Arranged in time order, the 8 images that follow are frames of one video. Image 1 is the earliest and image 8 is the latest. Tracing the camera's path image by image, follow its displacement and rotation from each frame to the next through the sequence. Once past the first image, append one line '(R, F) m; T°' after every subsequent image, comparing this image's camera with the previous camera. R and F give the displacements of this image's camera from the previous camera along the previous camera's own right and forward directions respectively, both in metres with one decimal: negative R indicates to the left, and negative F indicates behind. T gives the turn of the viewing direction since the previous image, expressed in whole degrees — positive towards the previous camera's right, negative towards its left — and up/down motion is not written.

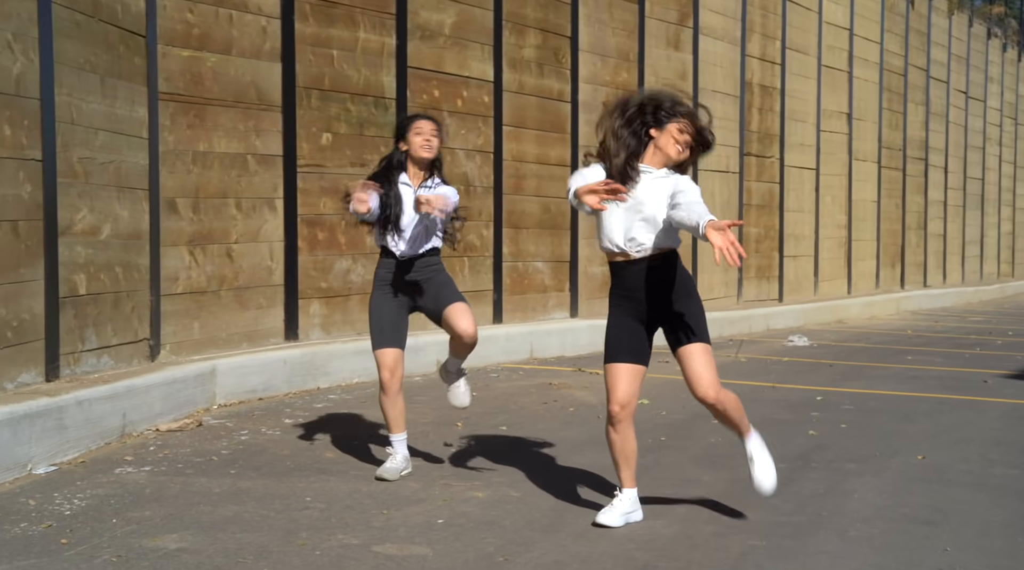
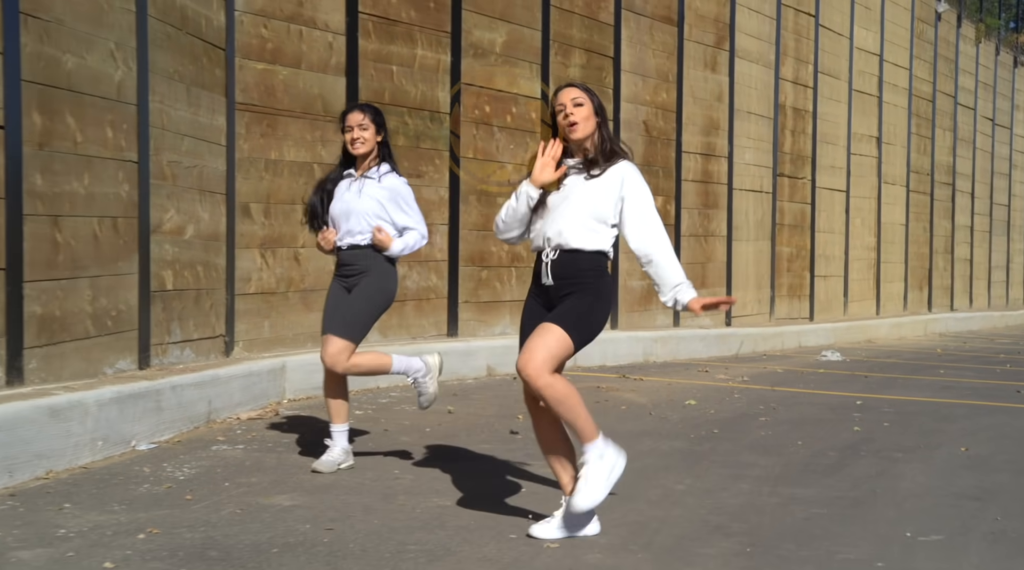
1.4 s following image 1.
(-0.3, -0.4) m; -1°
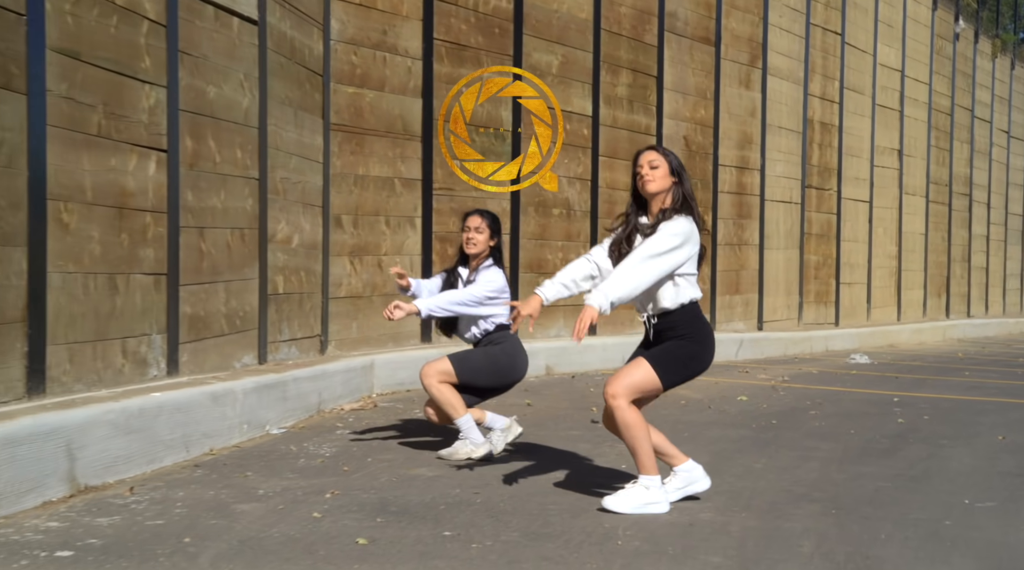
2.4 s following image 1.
(-0.6, -0.9) m; 0°
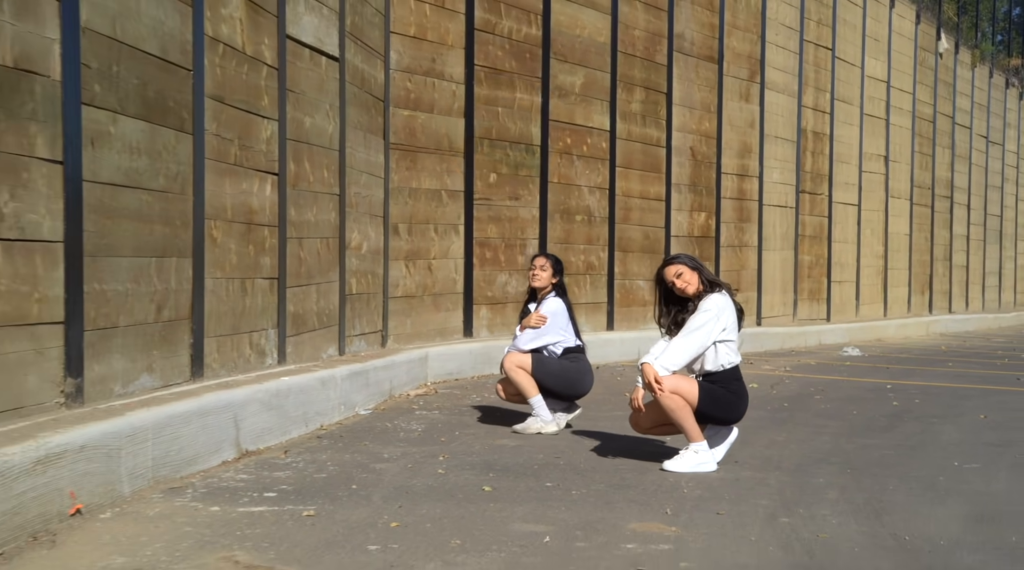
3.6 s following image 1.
(-0.6, -1.2) m; +1°
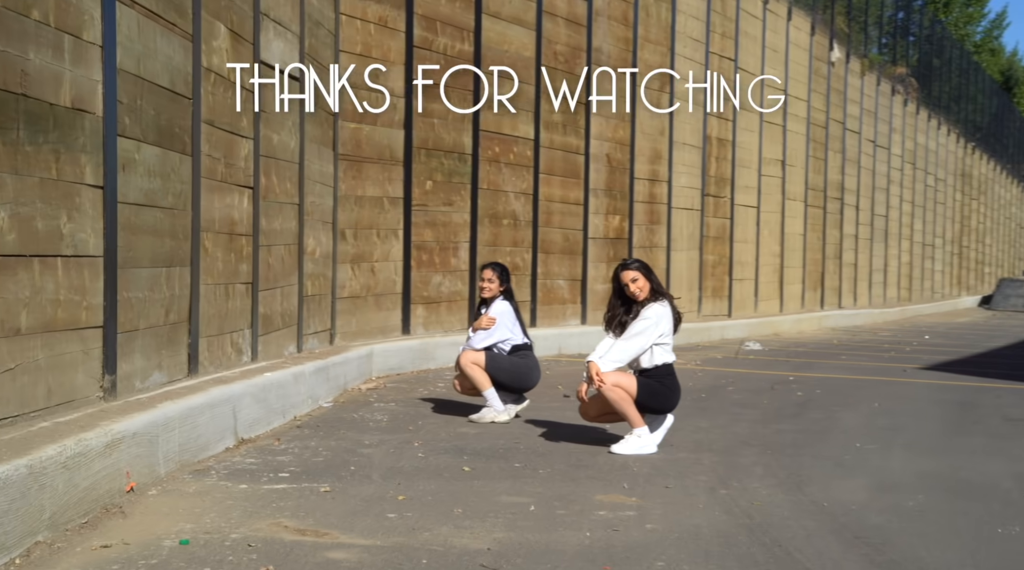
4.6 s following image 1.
(-0.5, -0.9) m; +6°
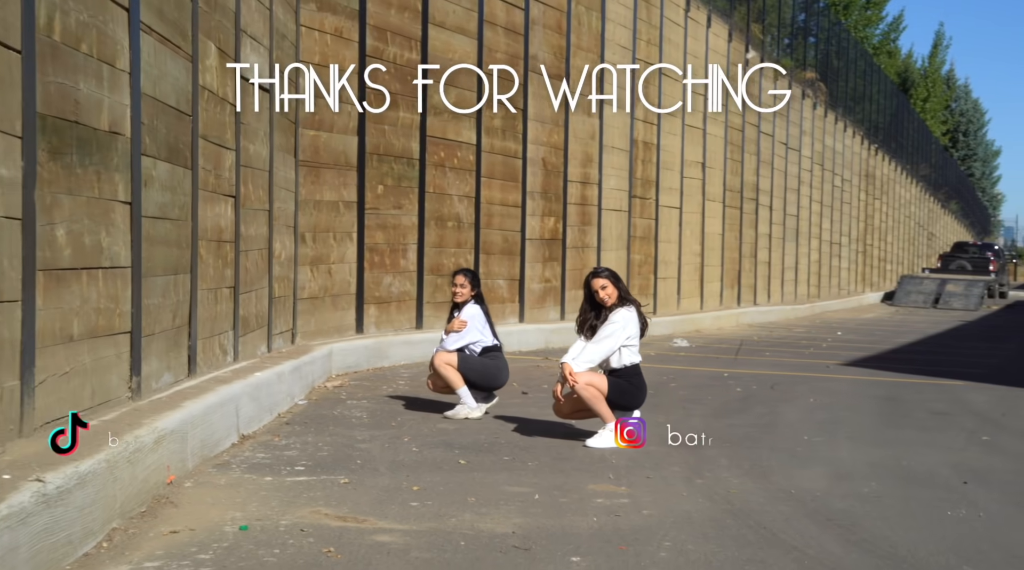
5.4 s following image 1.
(-0.6, -0.6) m; +5°
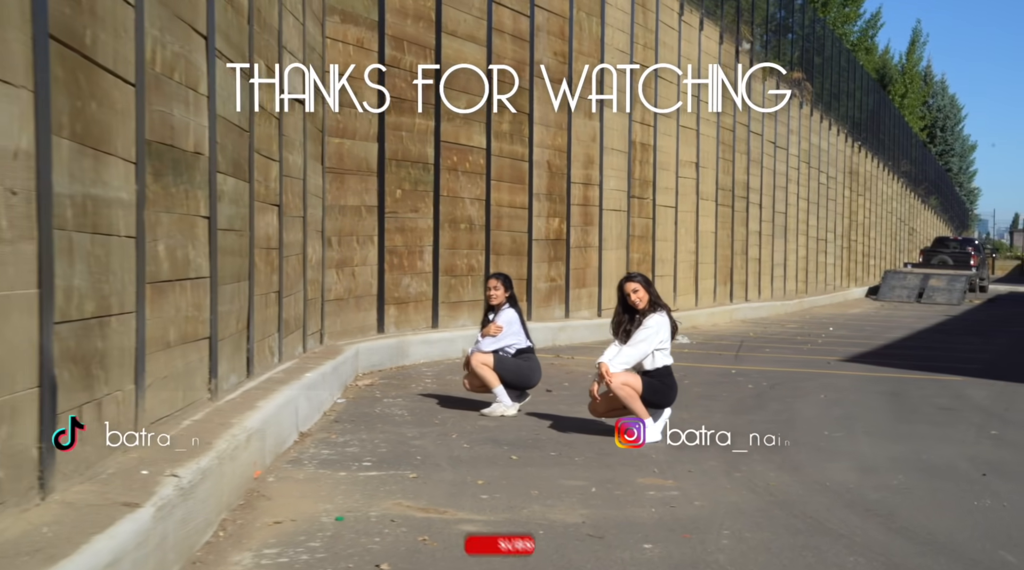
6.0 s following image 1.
(-0.5, -0.5) m; +1°
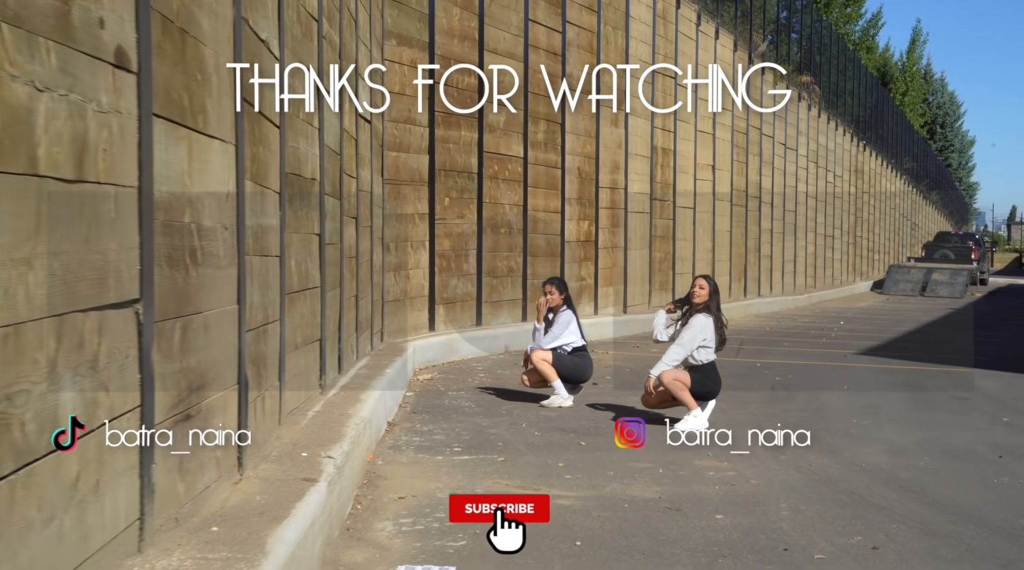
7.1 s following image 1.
(-0.5, -0.9) m; 0°
